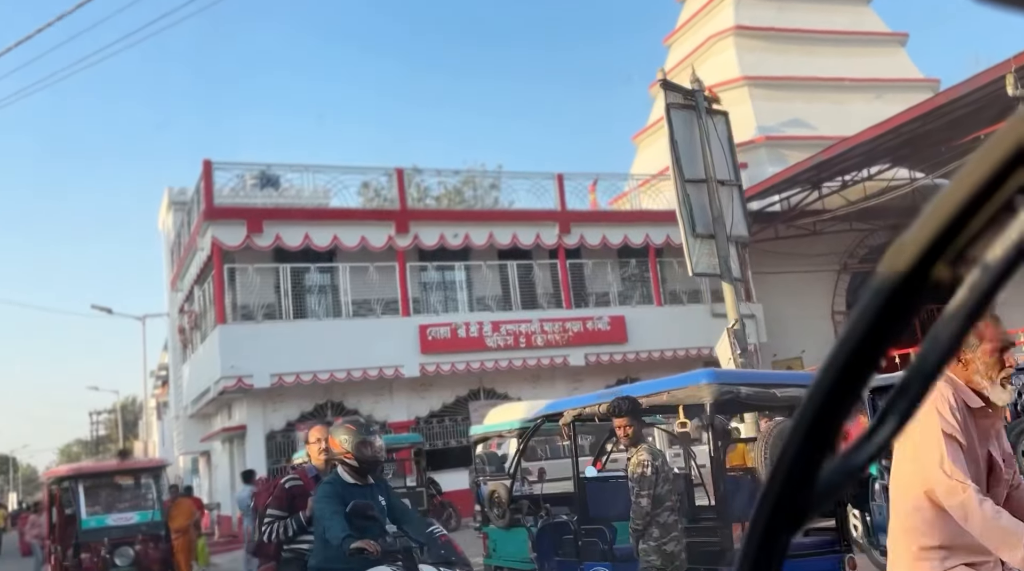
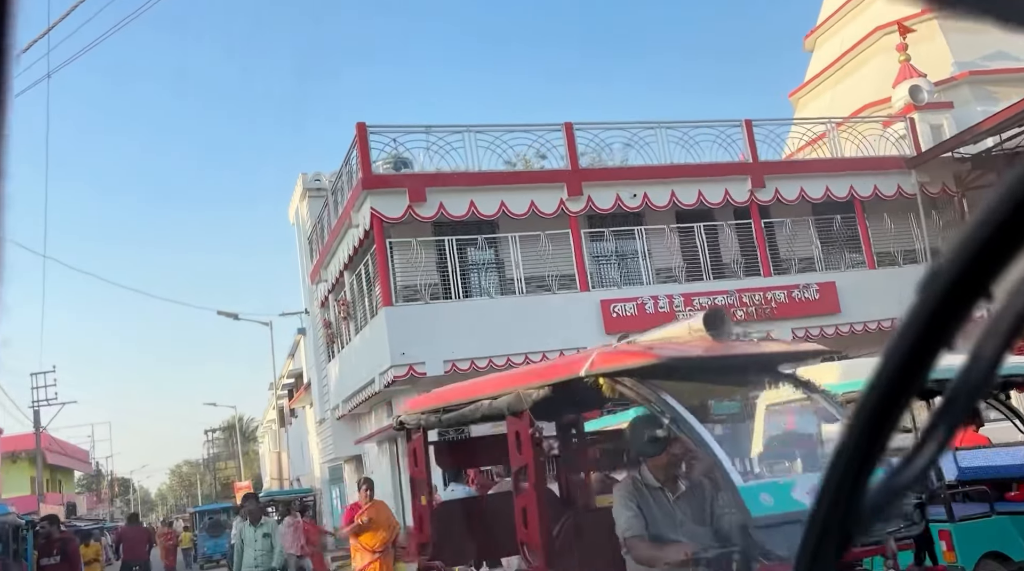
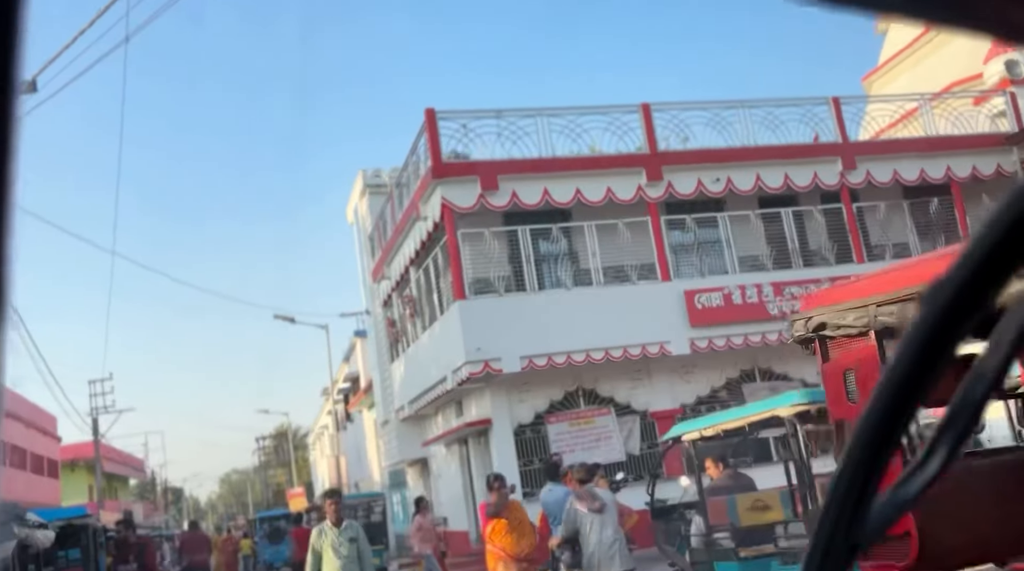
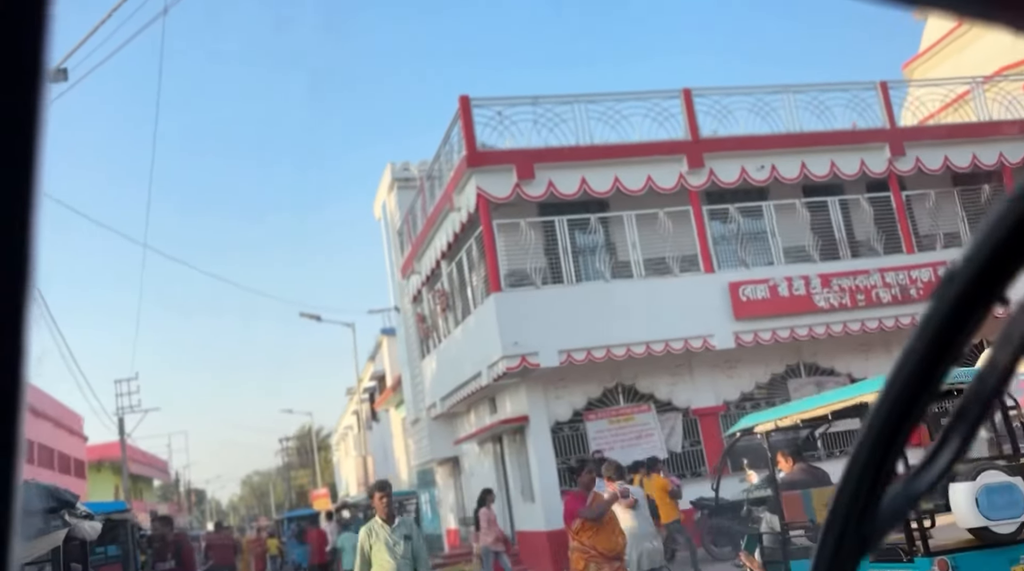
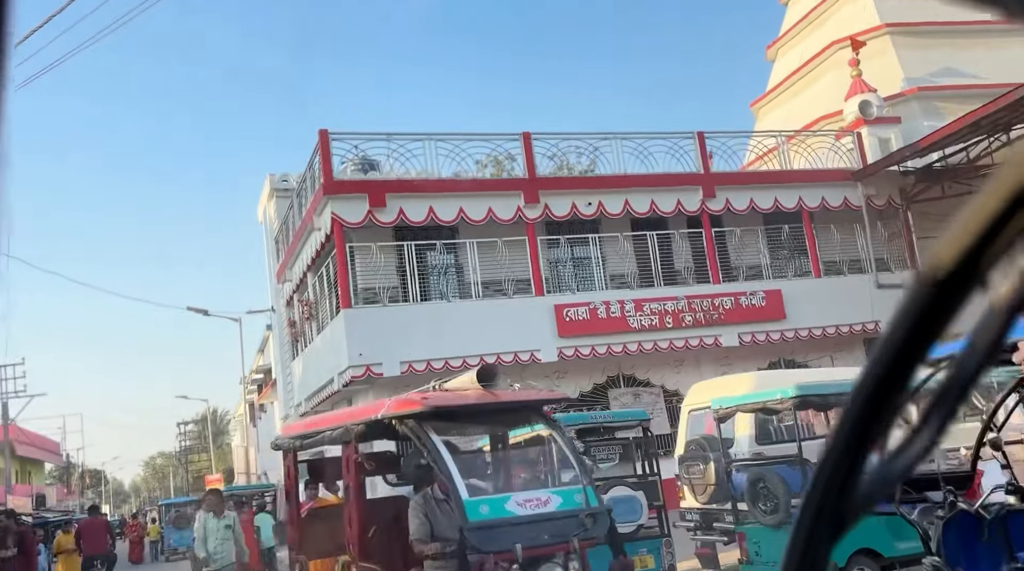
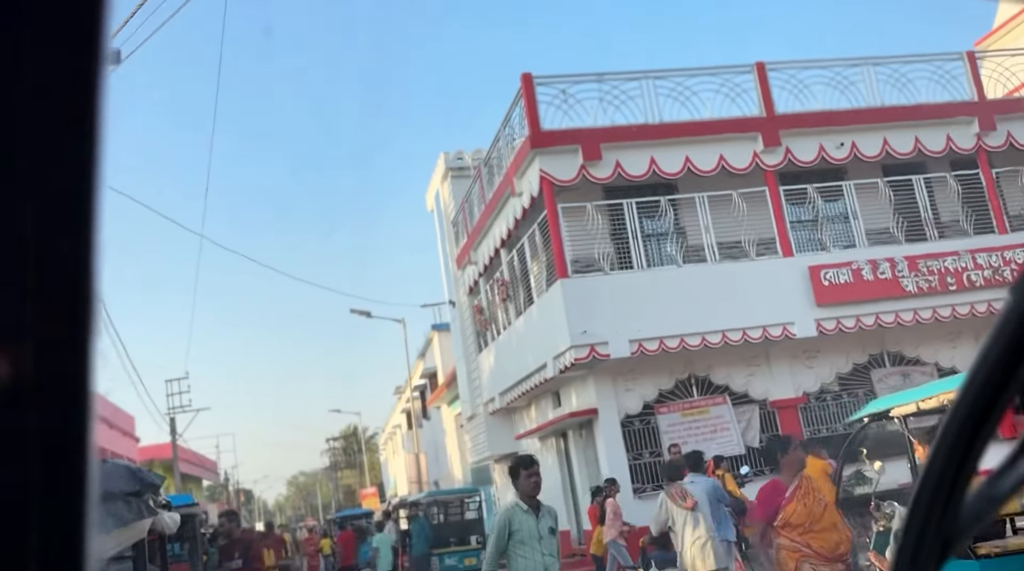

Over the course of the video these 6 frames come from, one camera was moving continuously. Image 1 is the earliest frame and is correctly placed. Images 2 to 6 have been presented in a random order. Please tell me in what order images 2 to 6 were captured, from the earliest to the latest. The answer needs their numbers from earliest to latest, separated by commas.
5, 2, 3, 4, 6
